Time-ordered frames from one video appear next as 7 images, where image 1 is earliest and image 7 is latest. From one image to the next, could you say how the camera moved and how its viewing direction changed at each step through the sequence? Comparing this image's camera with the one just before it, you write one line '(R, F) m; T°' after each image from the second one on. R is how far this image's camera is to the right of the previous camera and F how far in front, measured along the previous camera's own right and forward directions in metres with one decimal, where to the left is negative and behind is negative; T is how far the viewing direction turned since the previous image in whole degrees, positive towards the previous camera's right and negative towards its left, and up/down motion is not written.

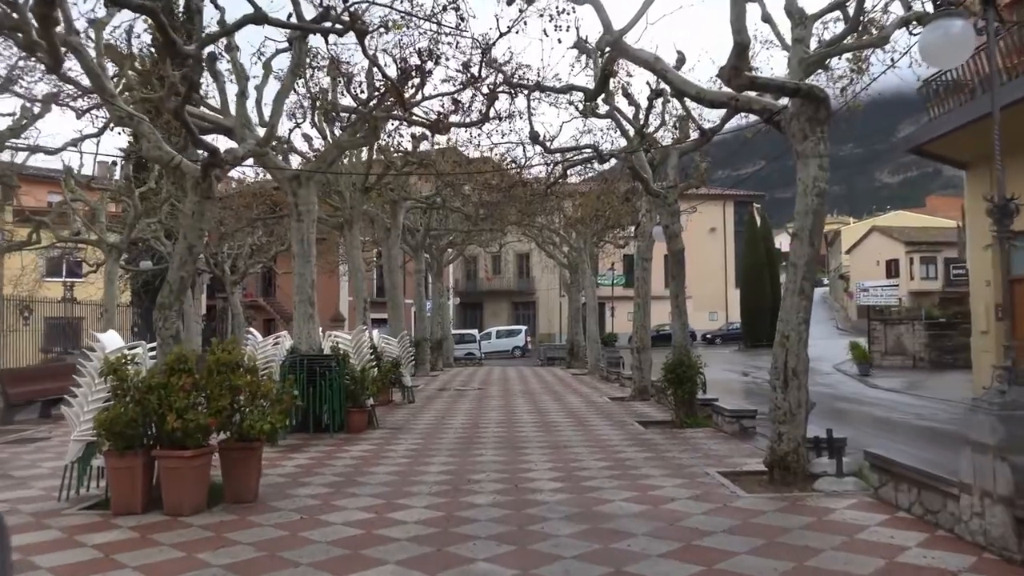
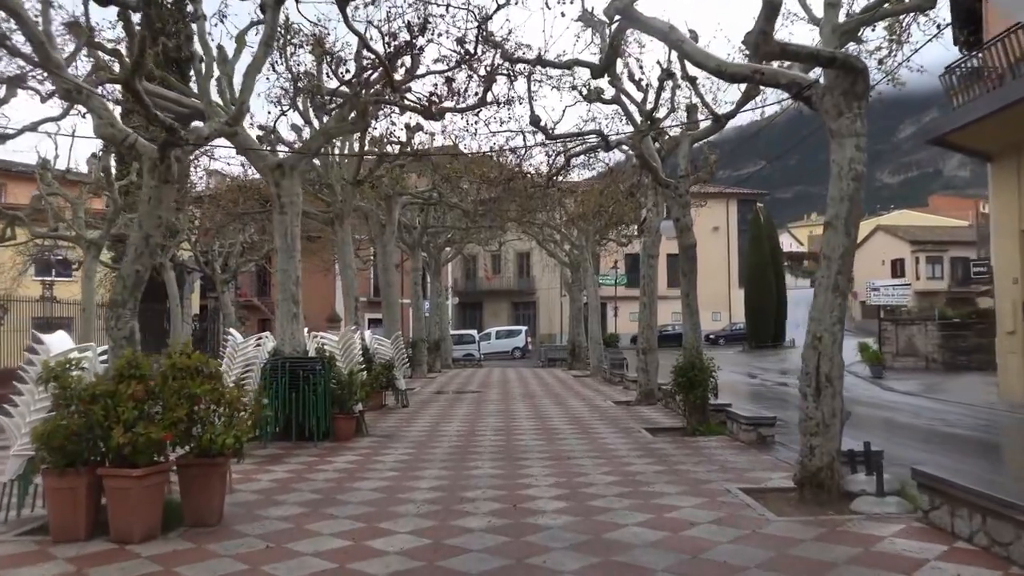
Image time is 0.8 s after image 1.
(0.0, +0.9) m; 0°
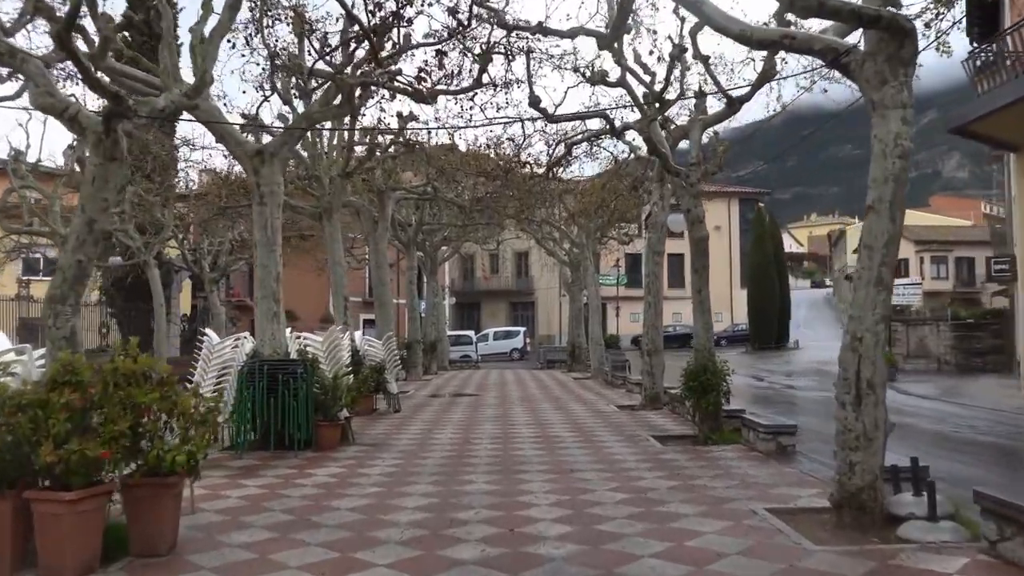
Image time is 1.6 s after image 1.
(0.0, +0.9) m; 0°
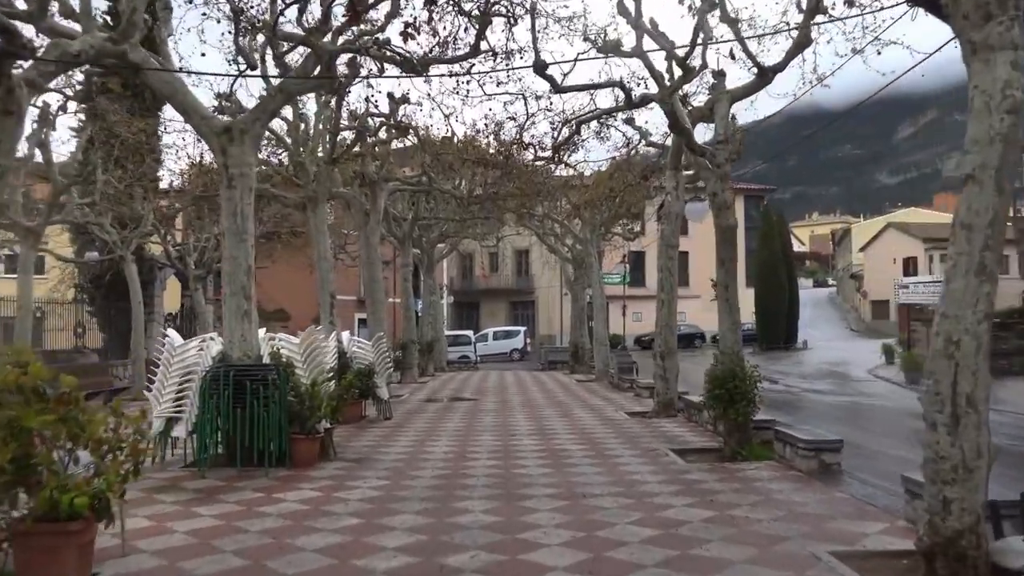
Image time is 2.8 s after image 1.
(0.0, +1.4) m; 0°
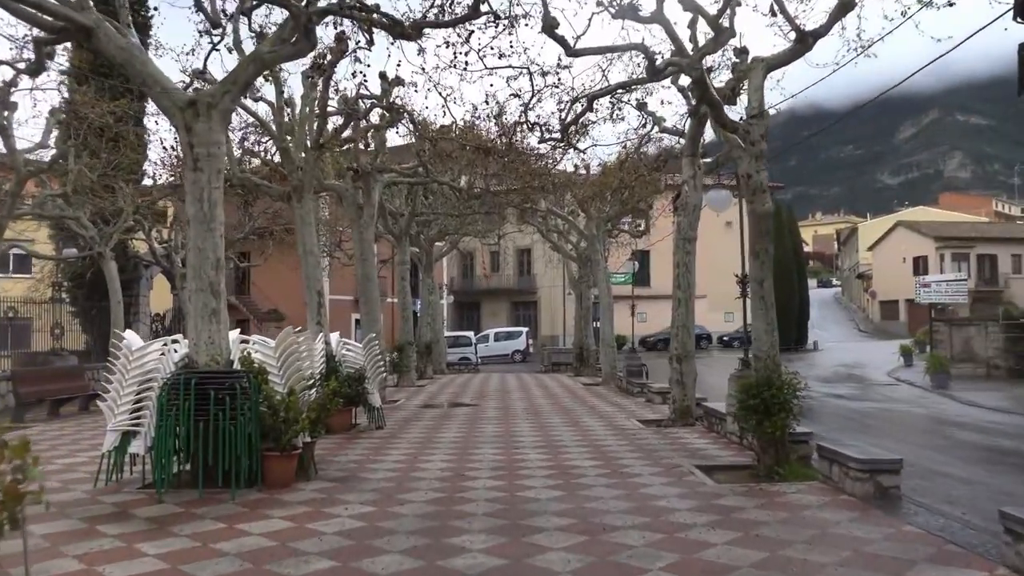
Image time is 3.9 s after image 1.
(0.0, +1.3) m; 0°
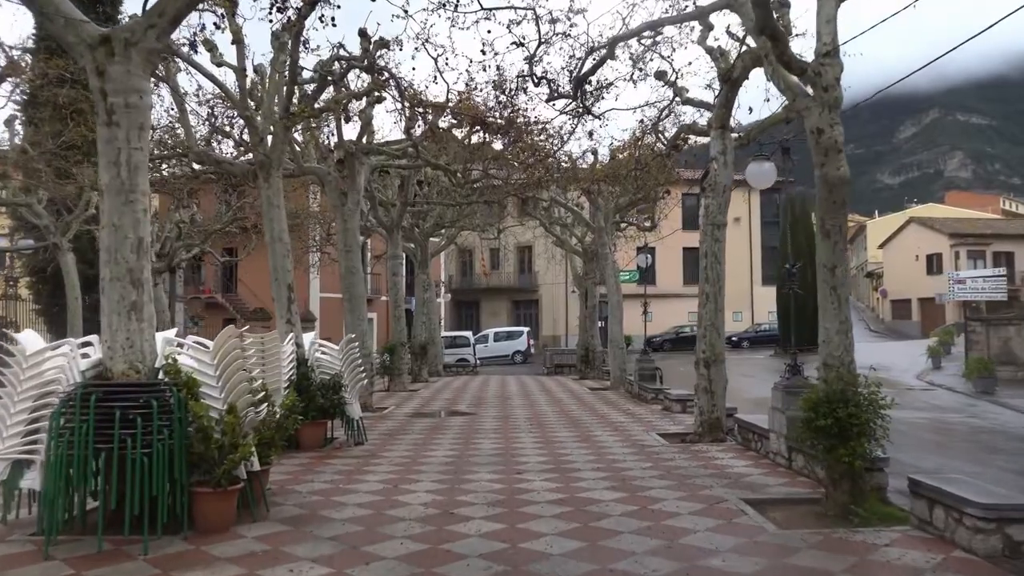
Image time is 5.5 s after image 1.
(0.0, +2.0) m; 0°
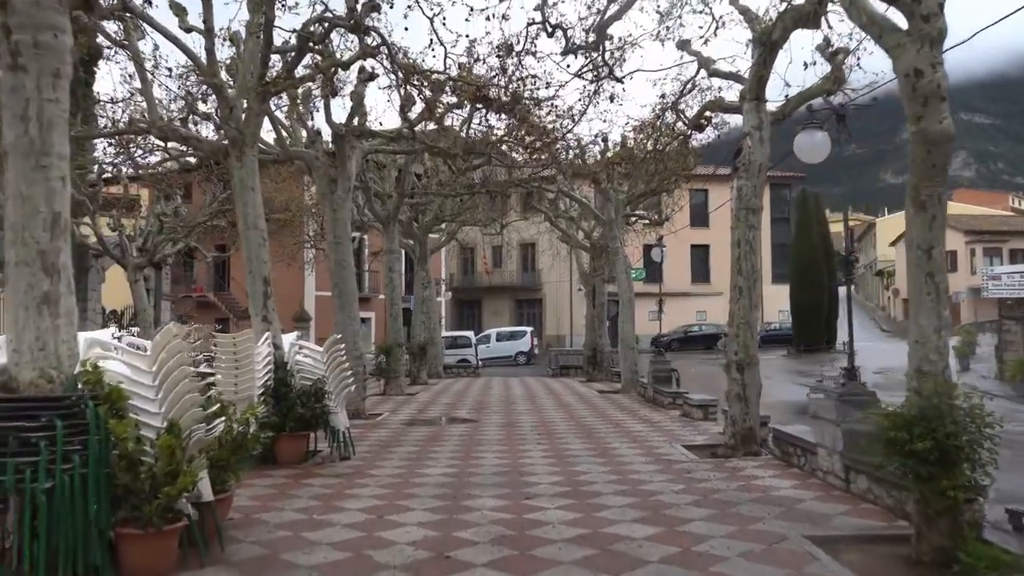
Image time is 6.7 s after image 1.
(-0.1, +1.5) m; 0°
